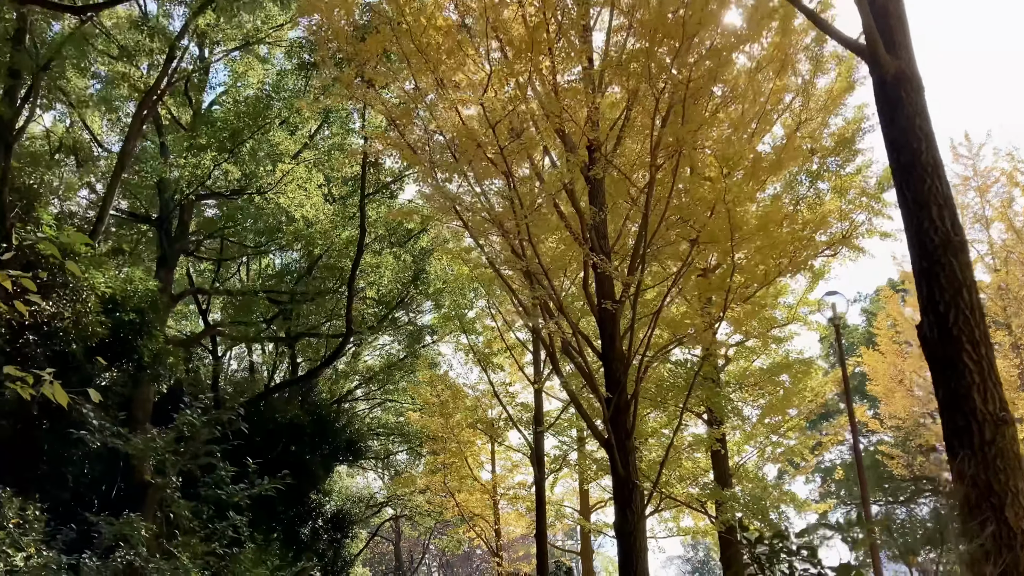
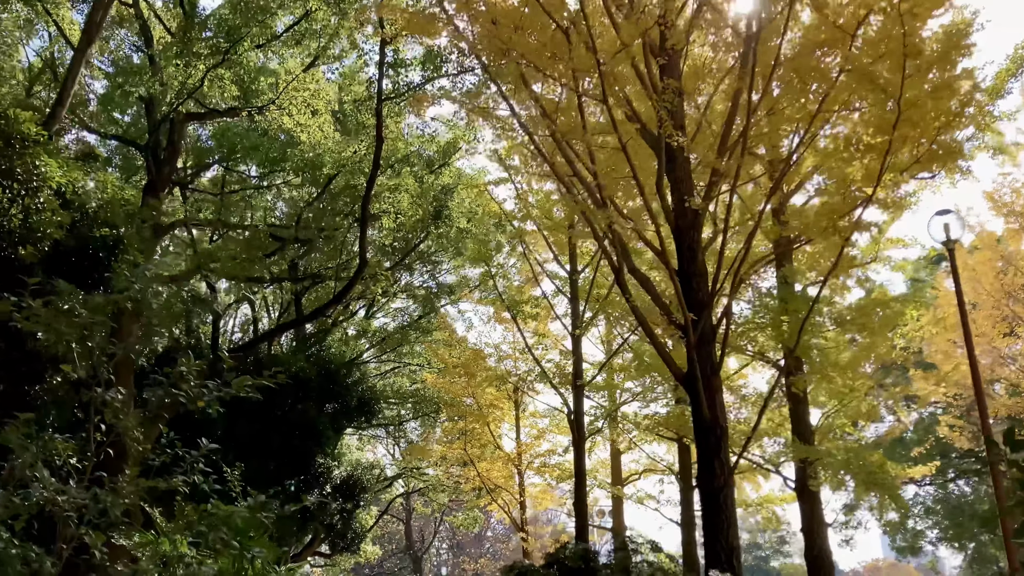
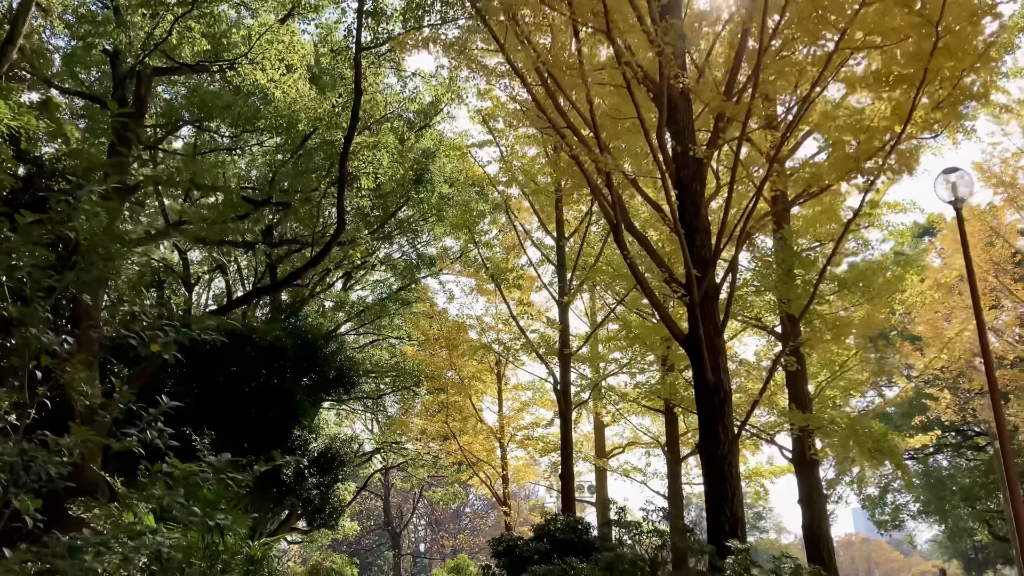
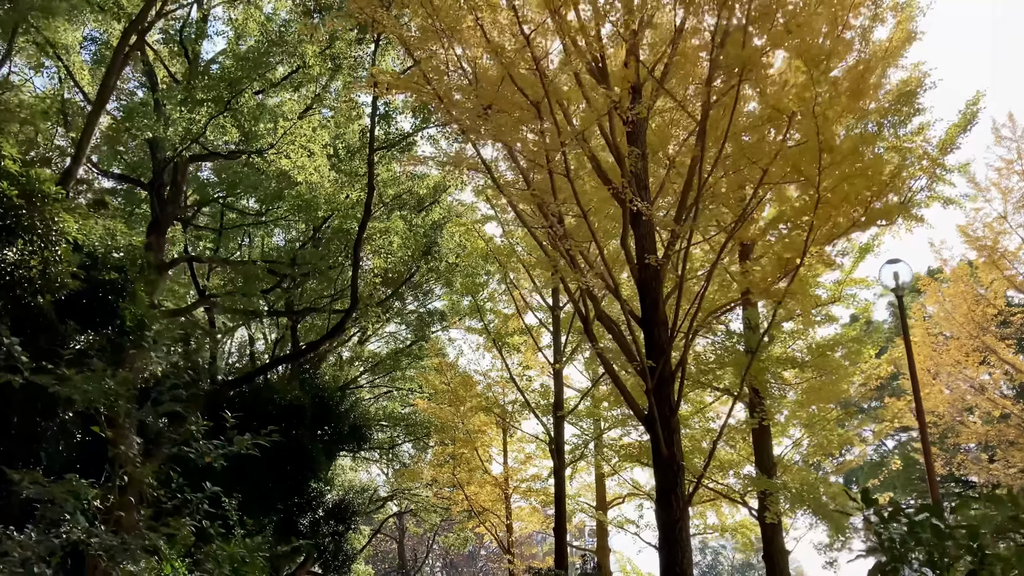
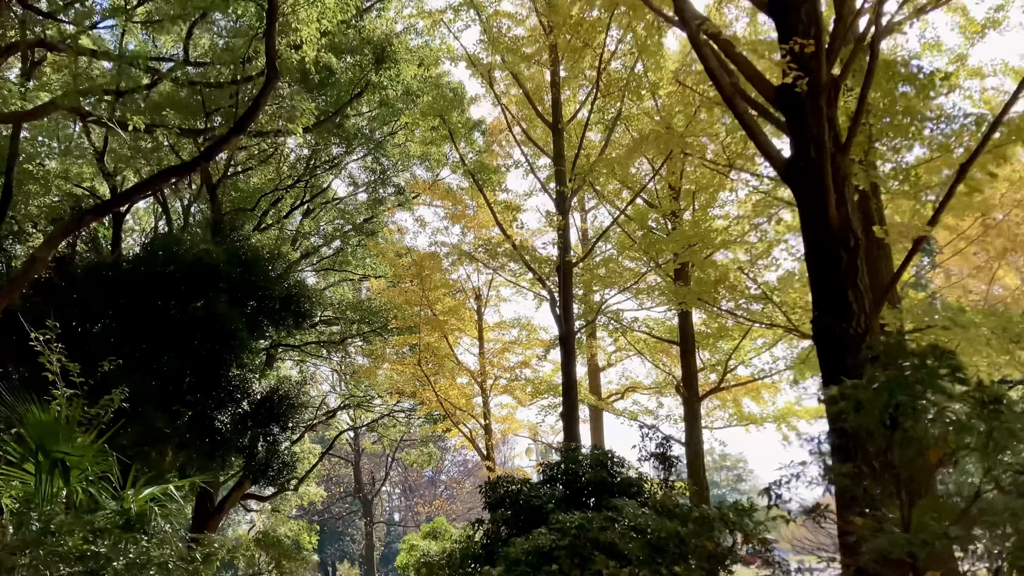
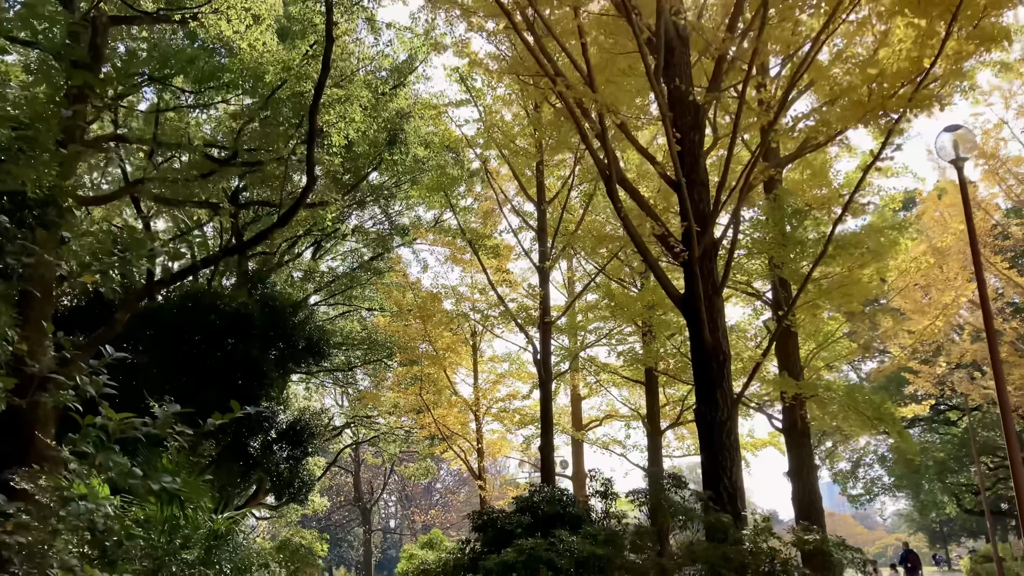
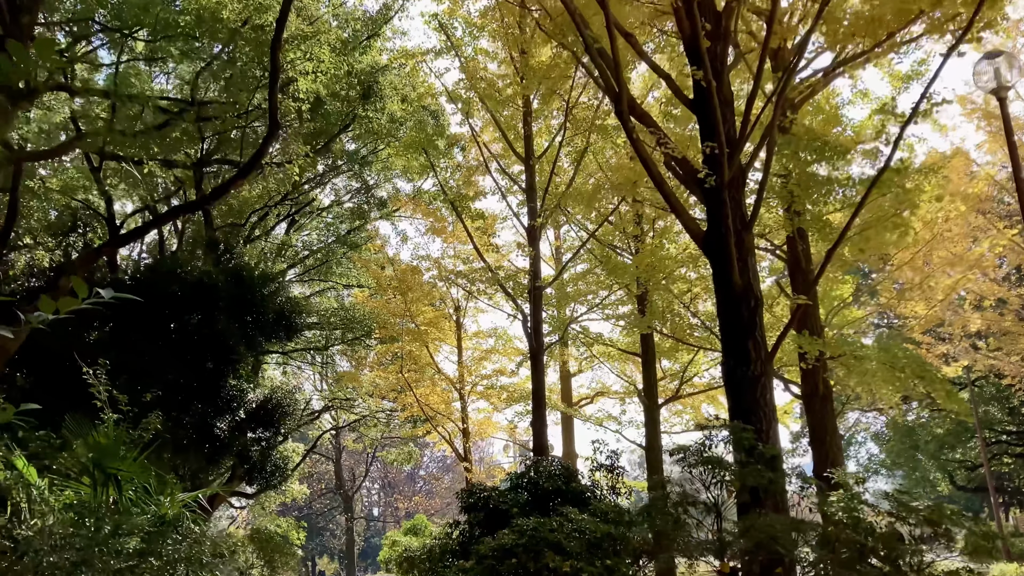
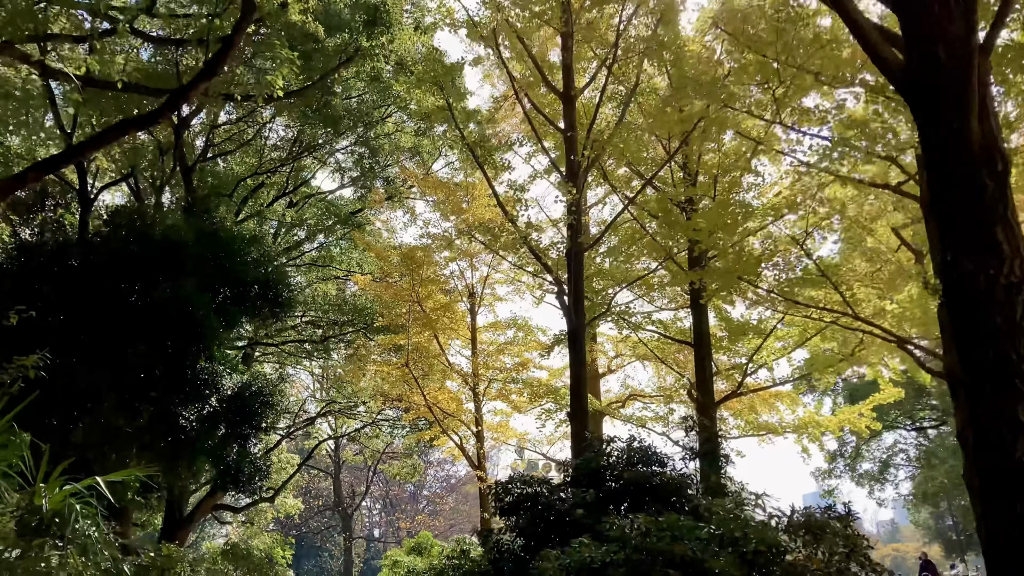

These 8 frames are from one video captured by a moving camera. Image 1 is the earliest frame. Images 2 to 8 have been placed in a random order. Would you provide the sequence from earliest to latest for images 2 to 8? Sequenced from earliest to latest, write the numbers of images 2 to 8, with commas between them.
4, 2, 3, 6, 7, 5, 8
